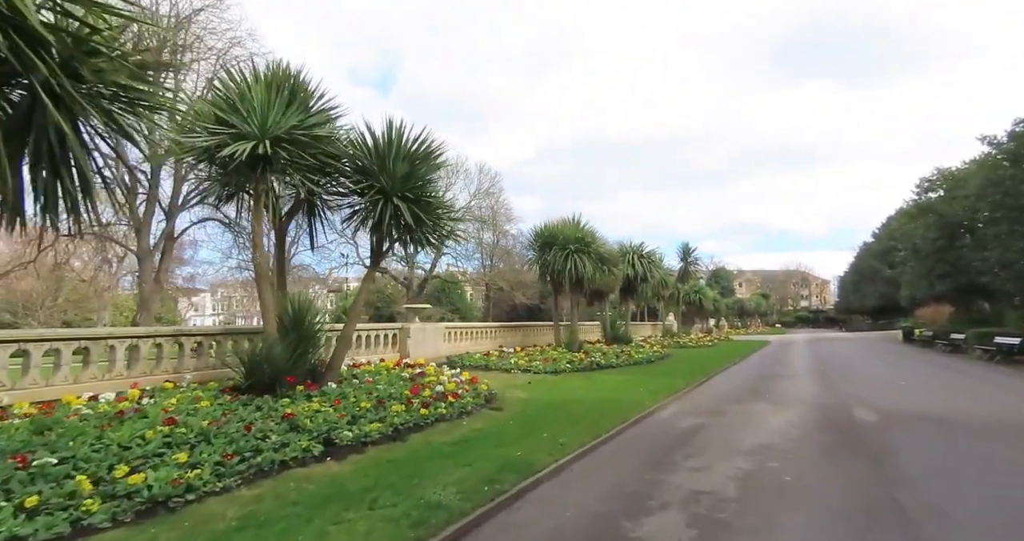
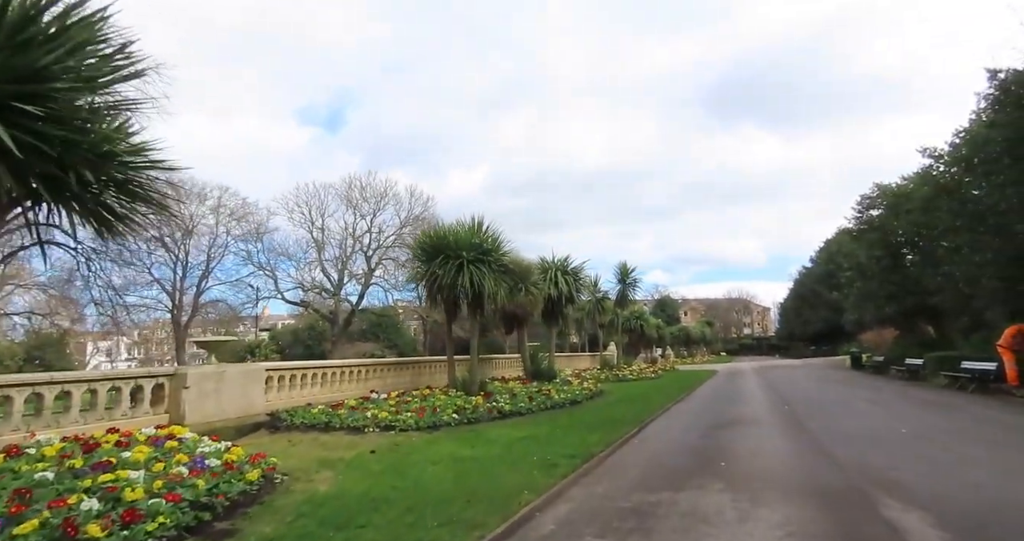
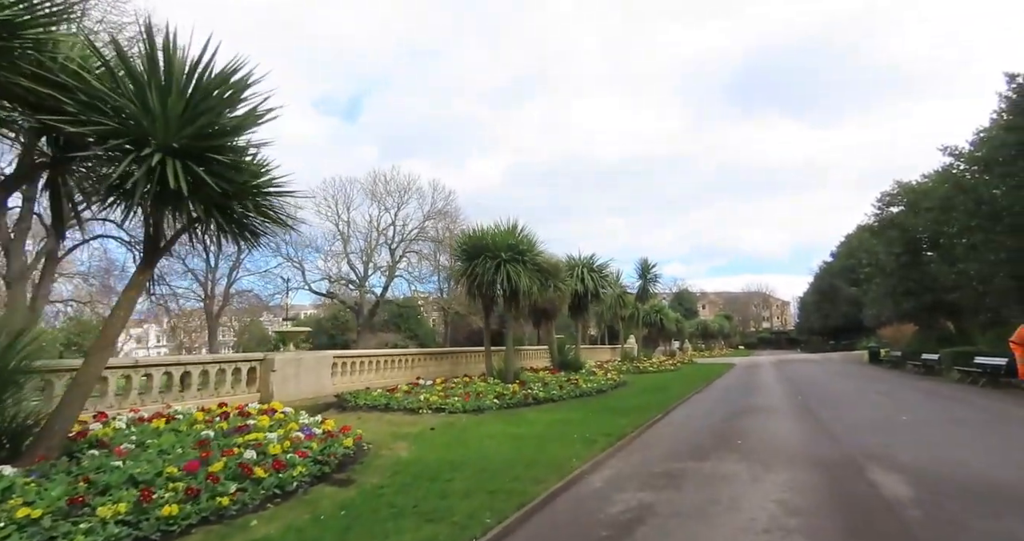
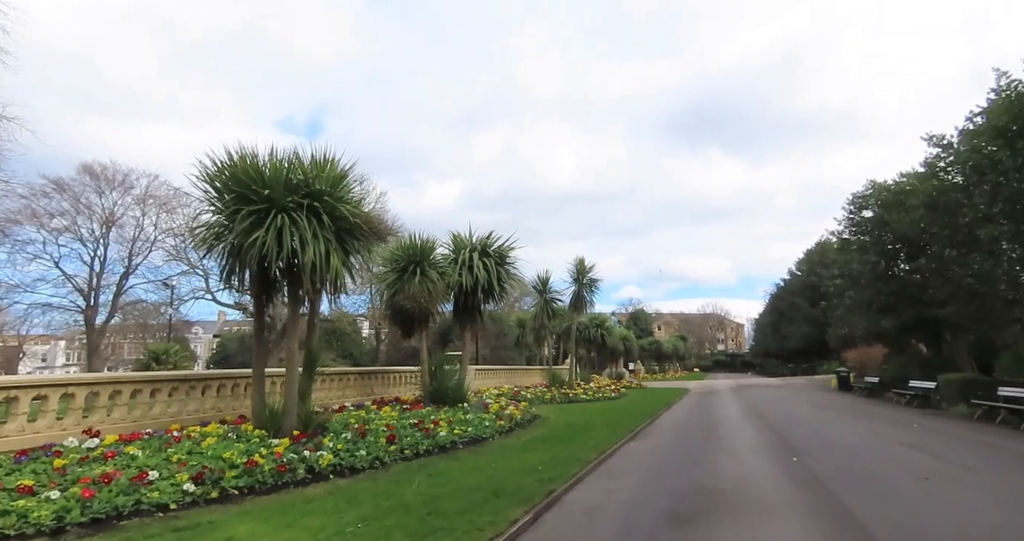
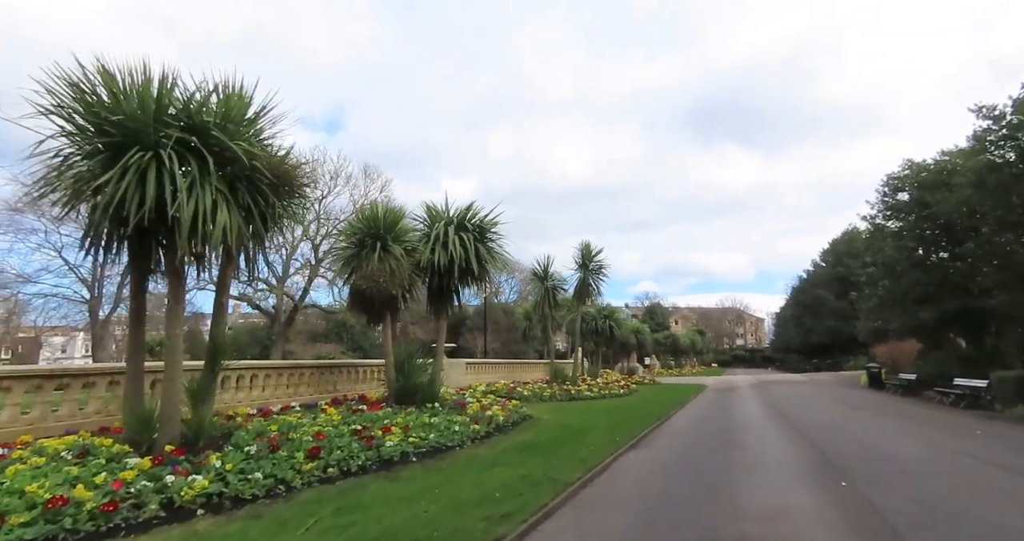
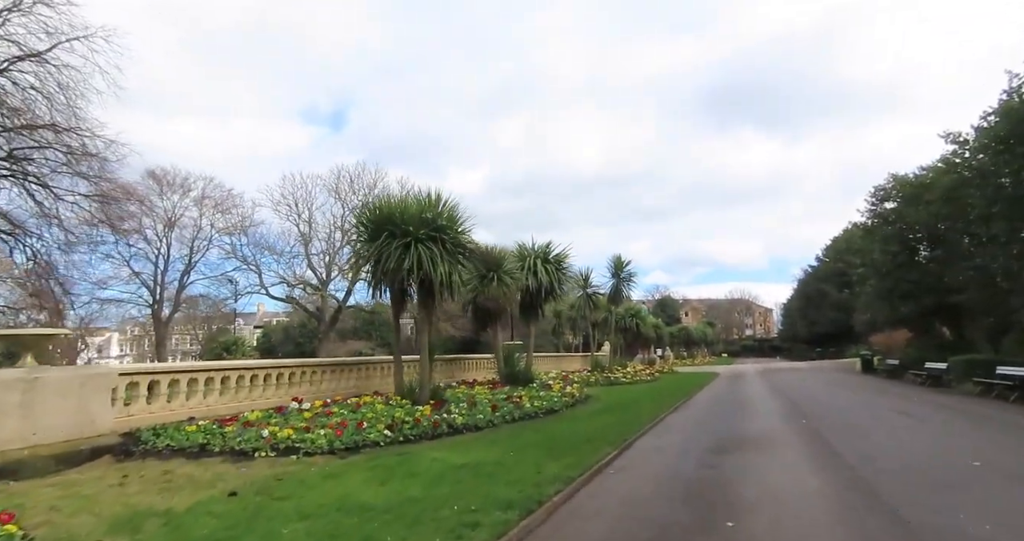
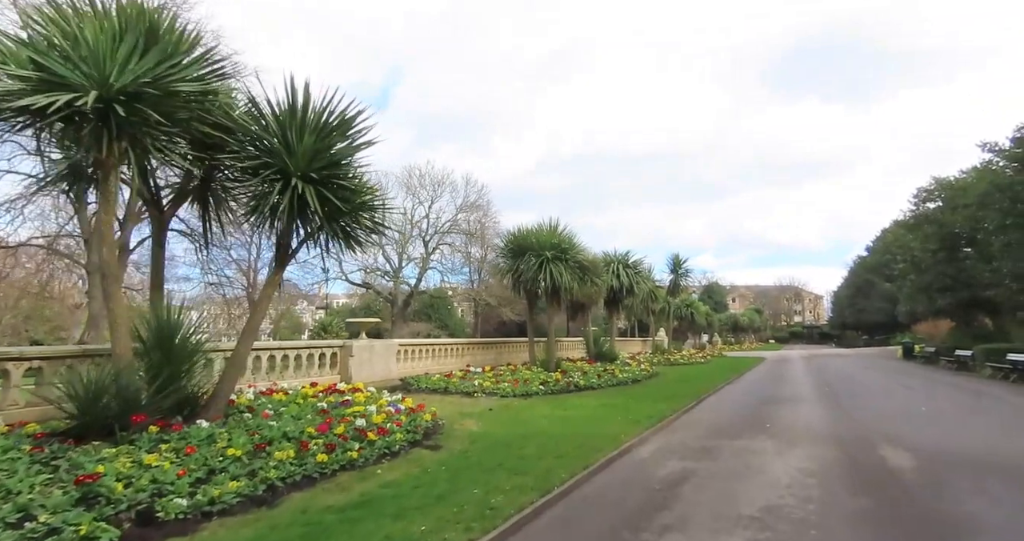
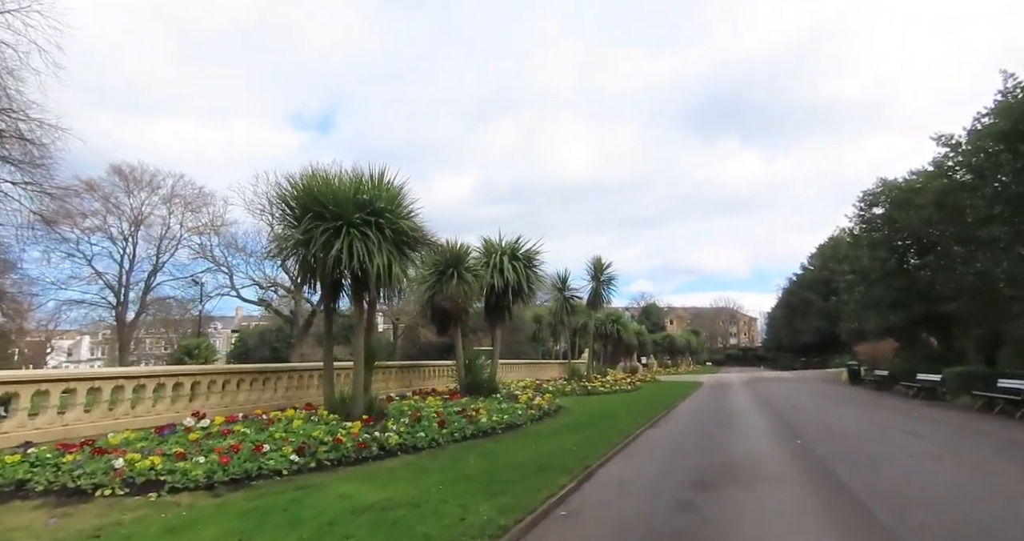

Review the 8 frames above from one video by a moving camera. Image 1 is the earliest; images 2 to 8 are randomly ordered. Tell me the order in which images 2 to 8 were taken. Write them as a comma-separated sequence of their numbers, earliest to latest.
7, 3, 2, 6, 8, 4, 5
